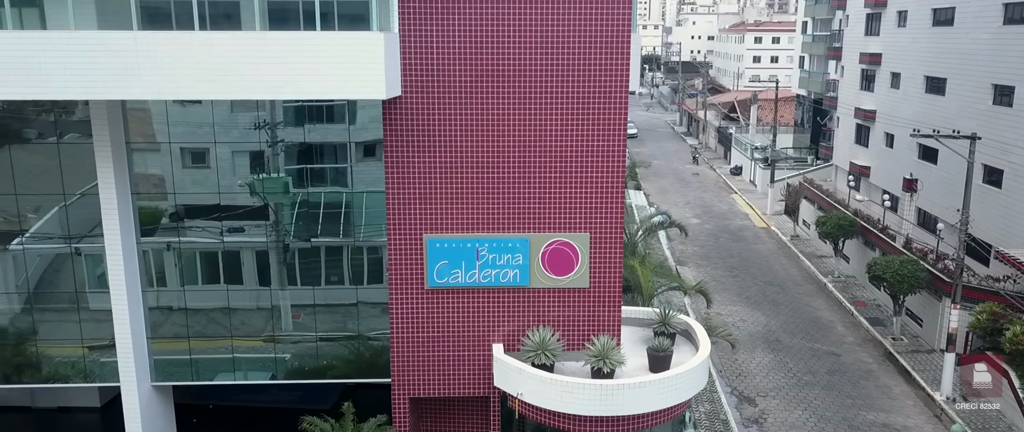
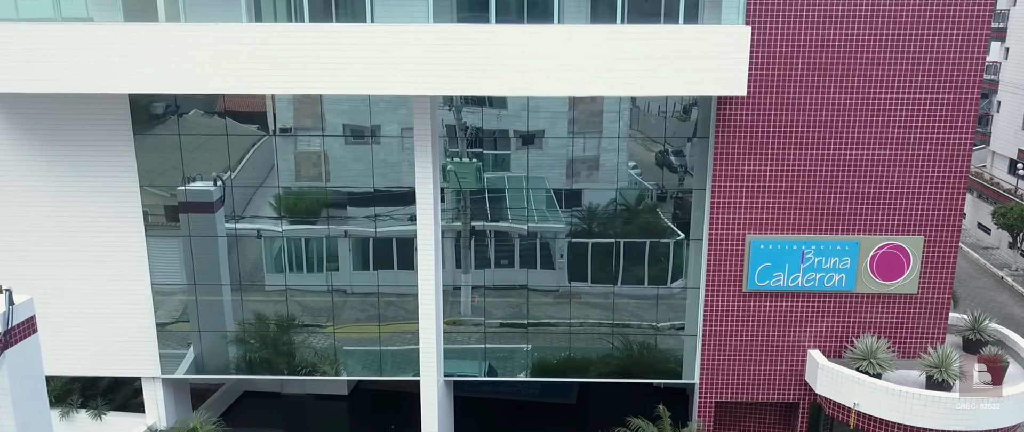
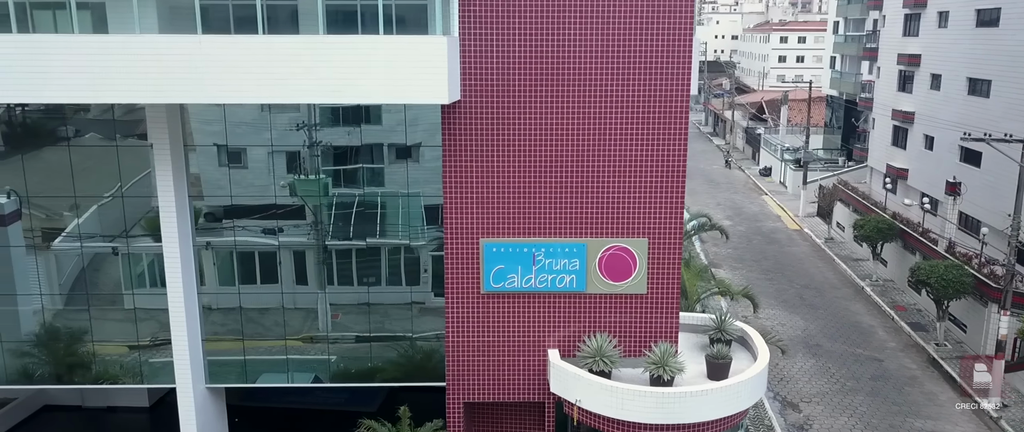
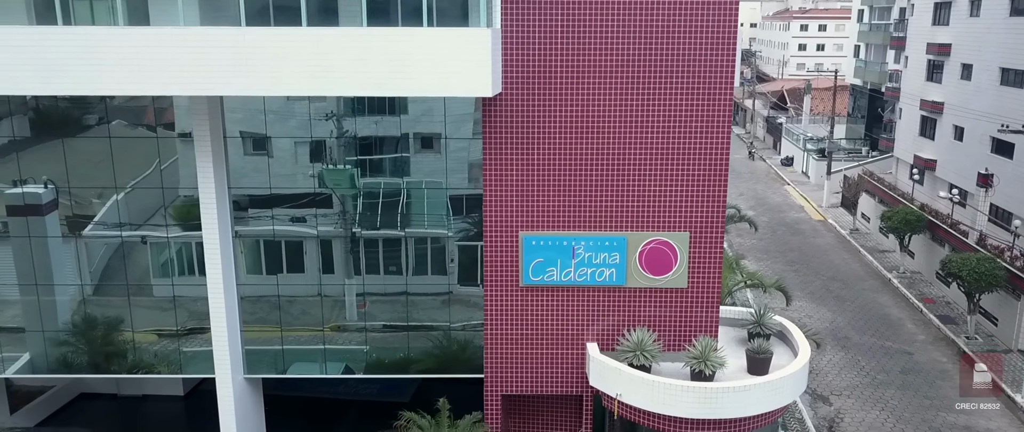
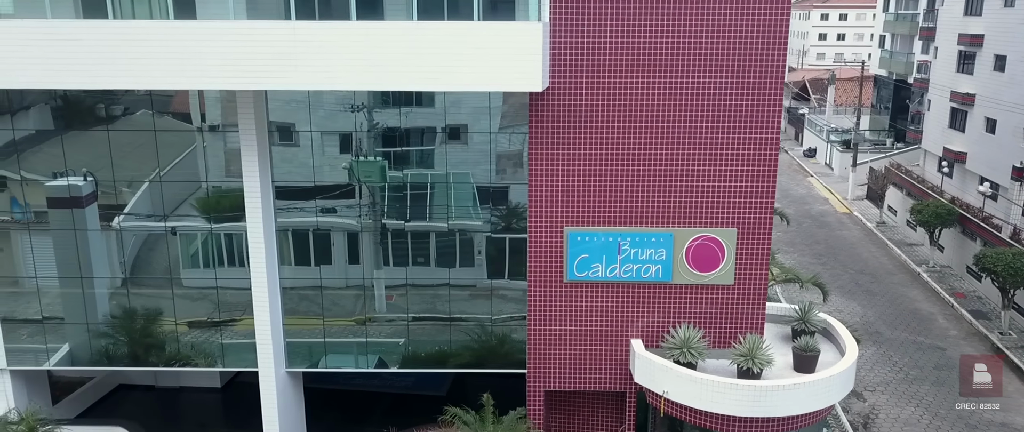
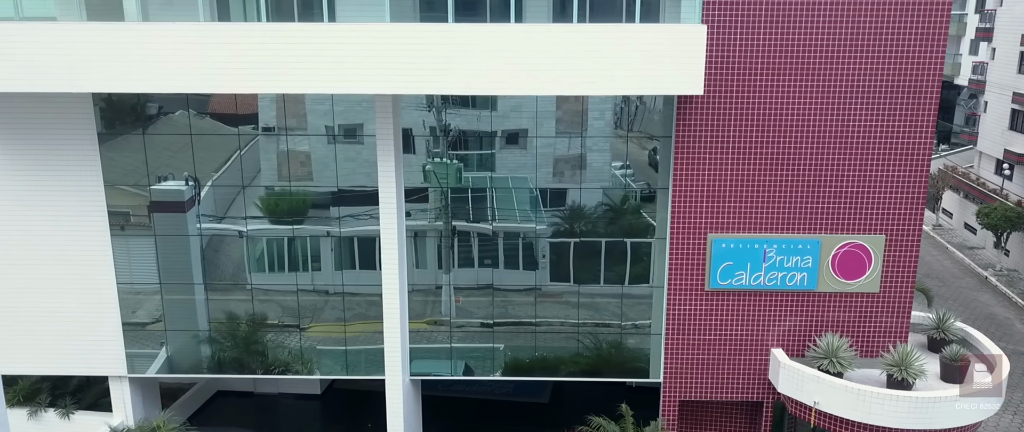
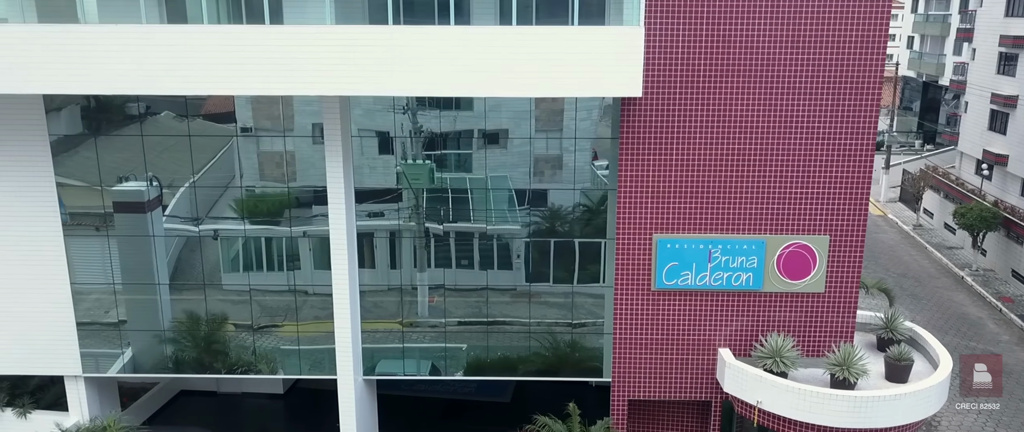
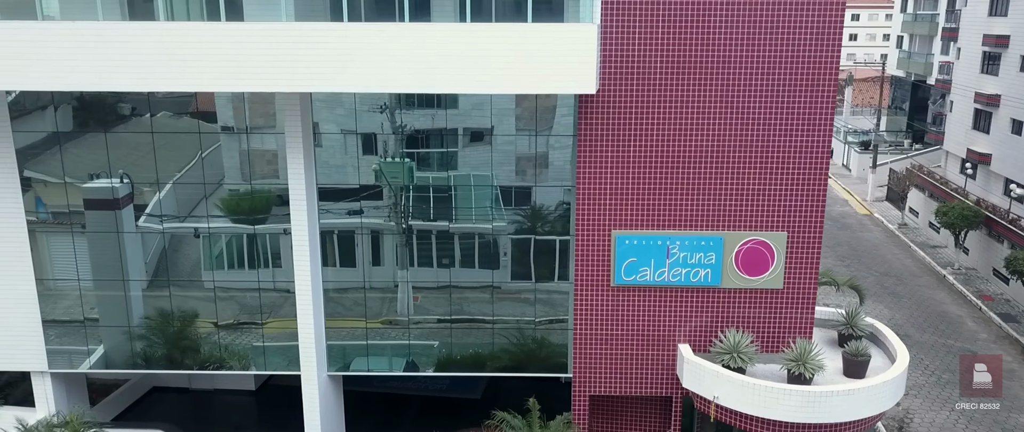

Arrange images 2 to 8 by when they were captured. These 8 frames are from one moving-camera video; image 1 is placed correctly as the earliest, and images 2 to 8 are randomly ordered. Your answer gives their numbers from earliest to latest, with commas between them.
3, 4, 5, 8, 7, 6, 2
